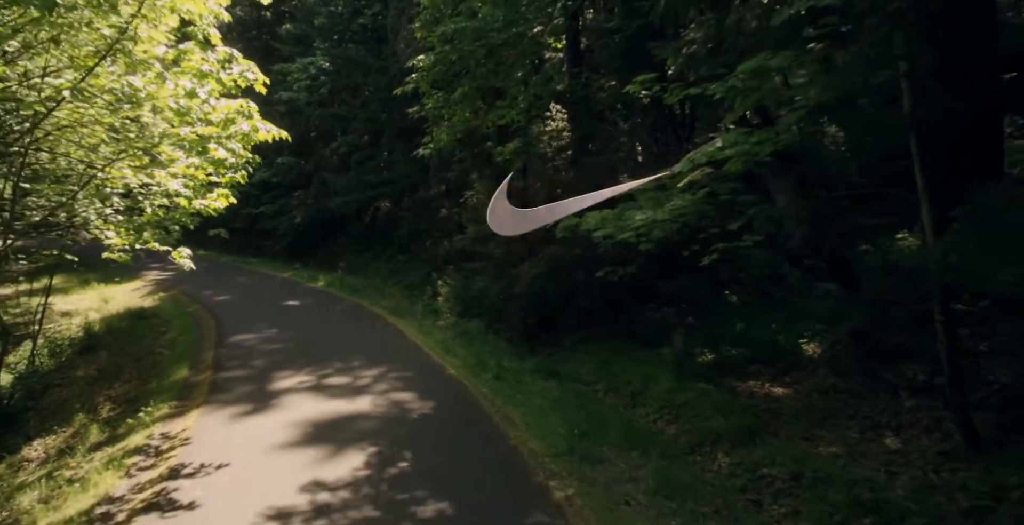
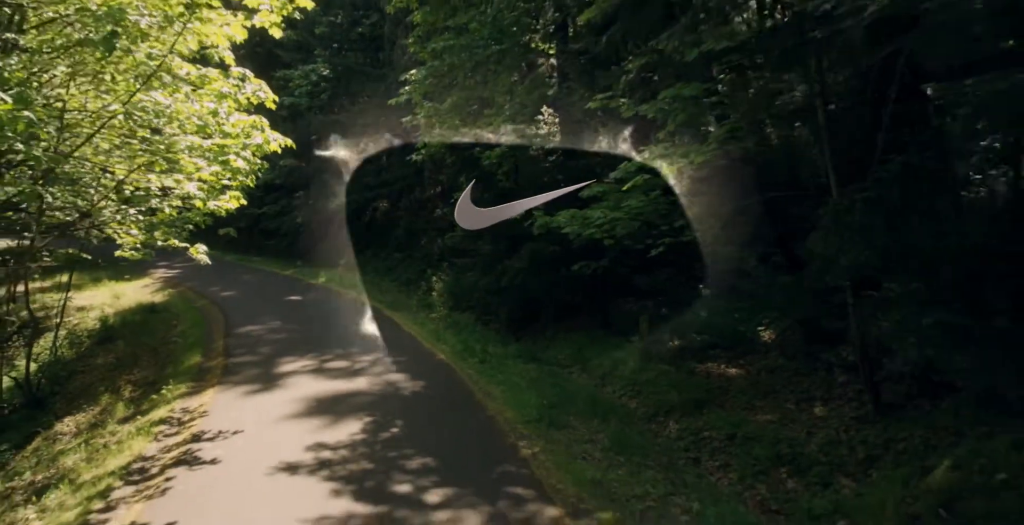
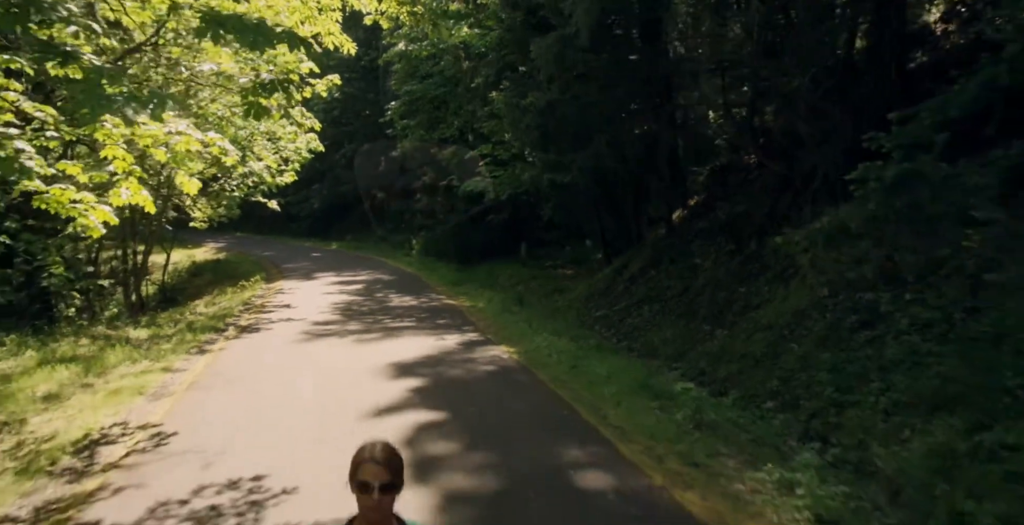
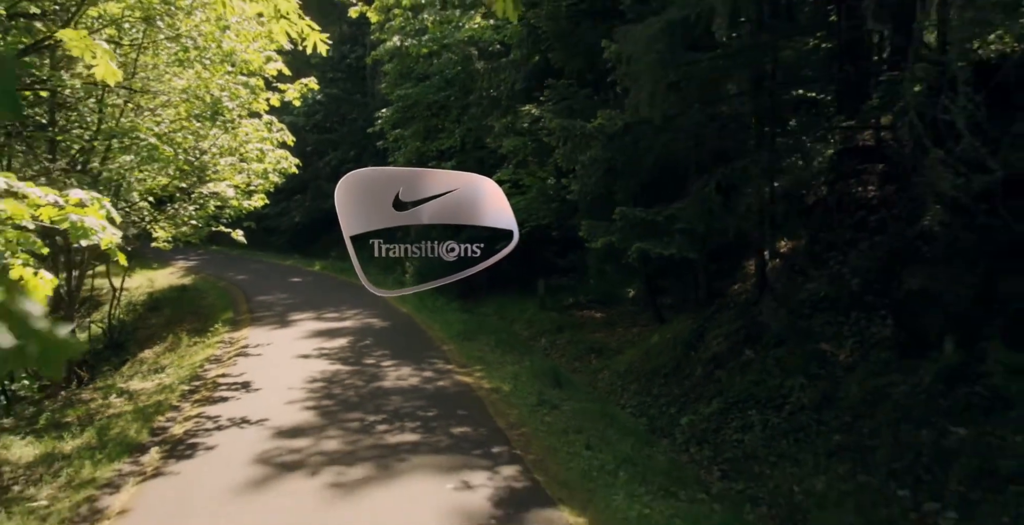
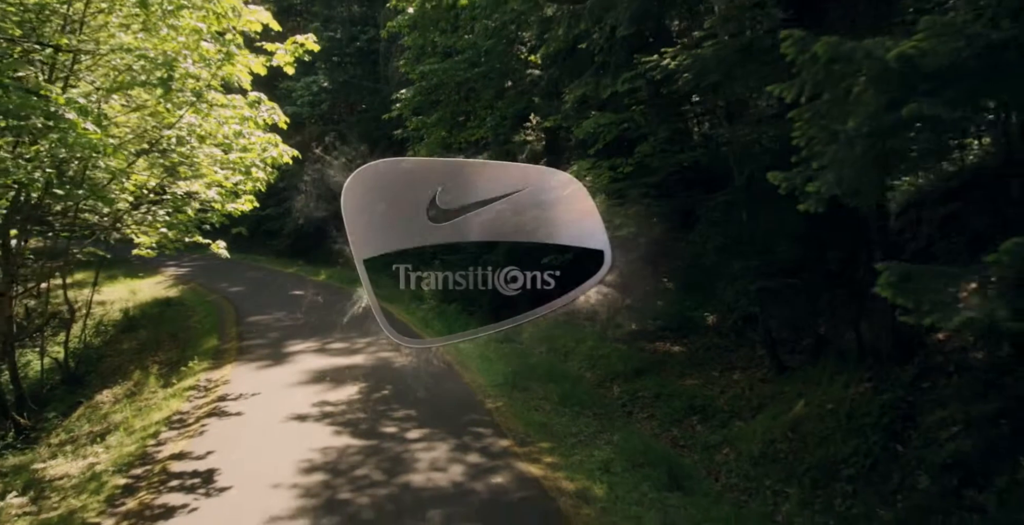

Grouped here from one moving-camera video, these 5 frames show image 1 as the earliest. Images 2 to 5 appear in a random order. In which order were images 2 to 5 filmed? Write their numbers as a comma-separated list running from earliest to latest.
2, 5, 4, 3
